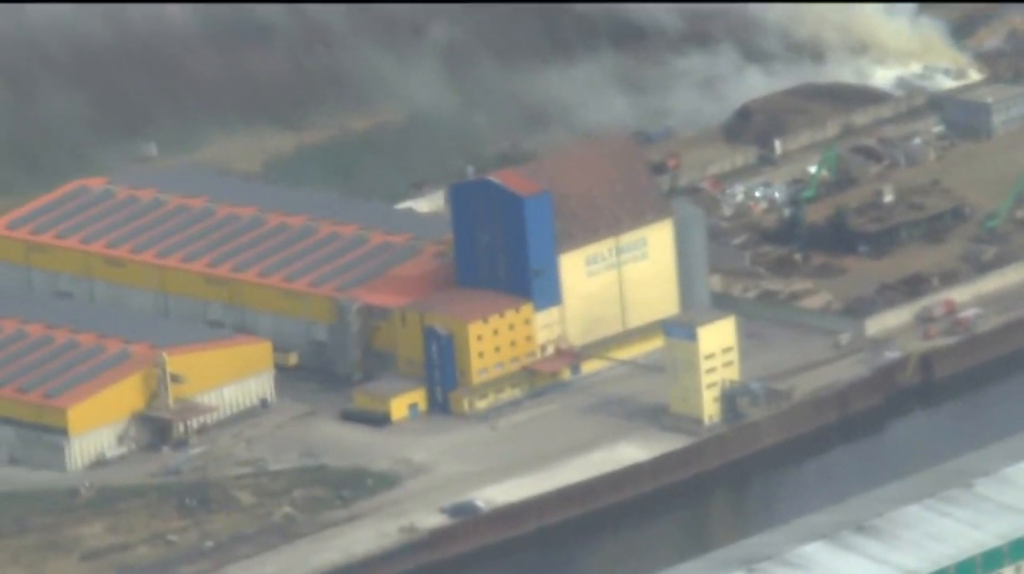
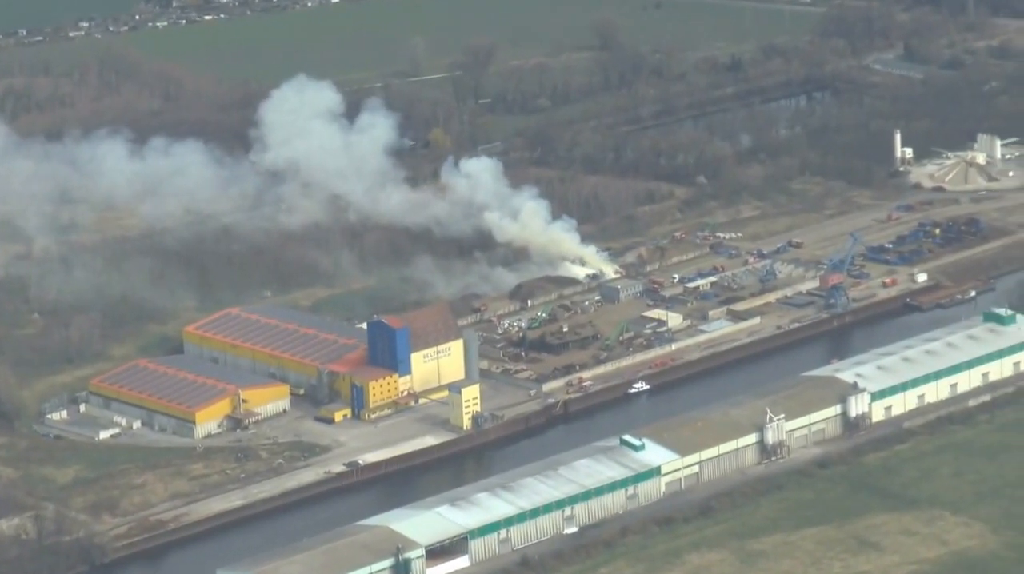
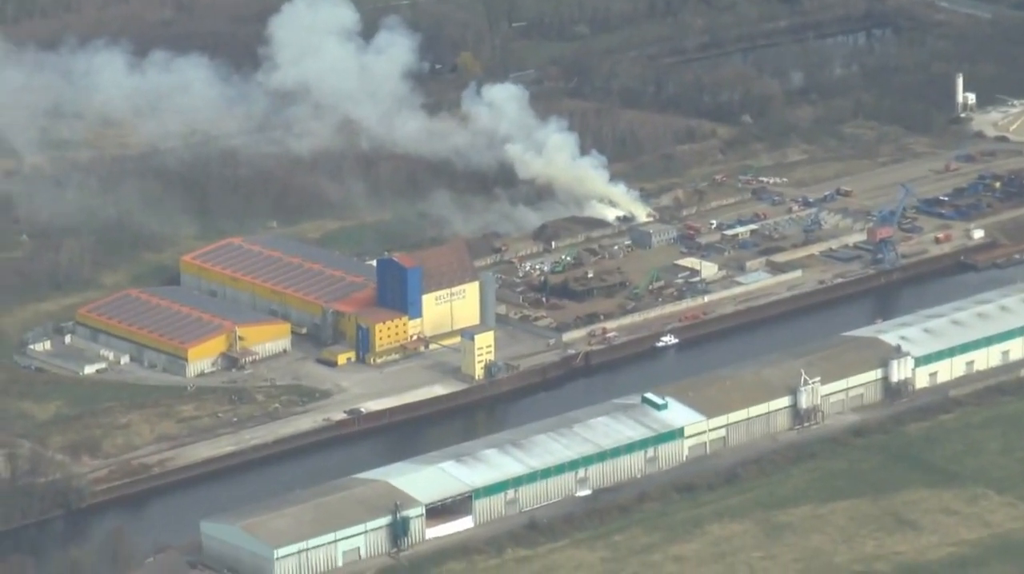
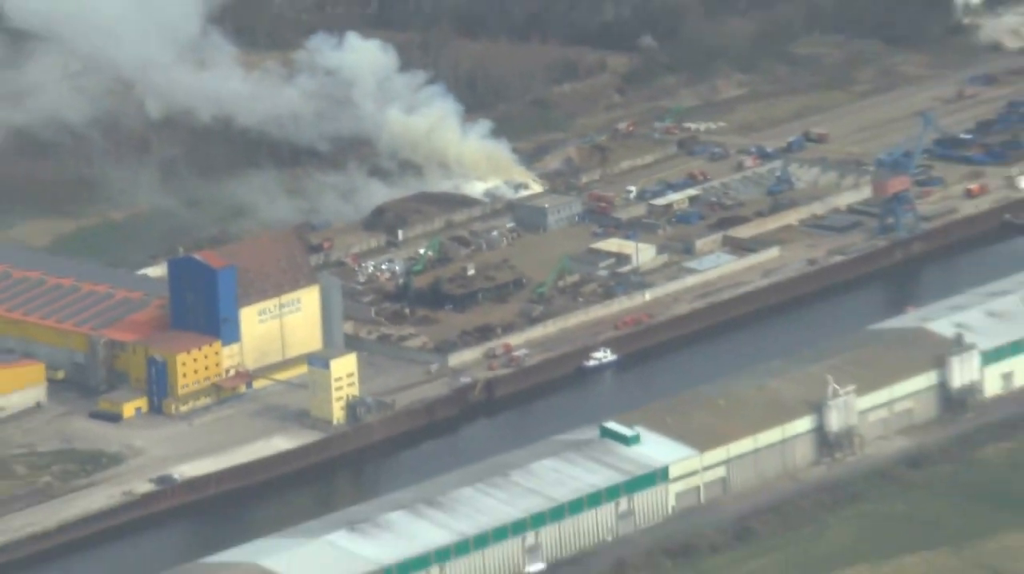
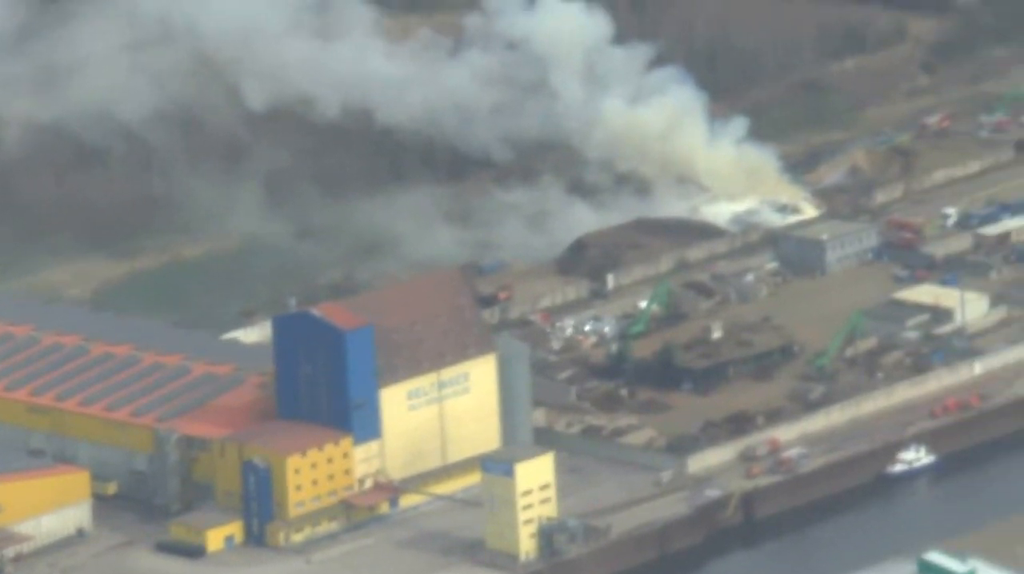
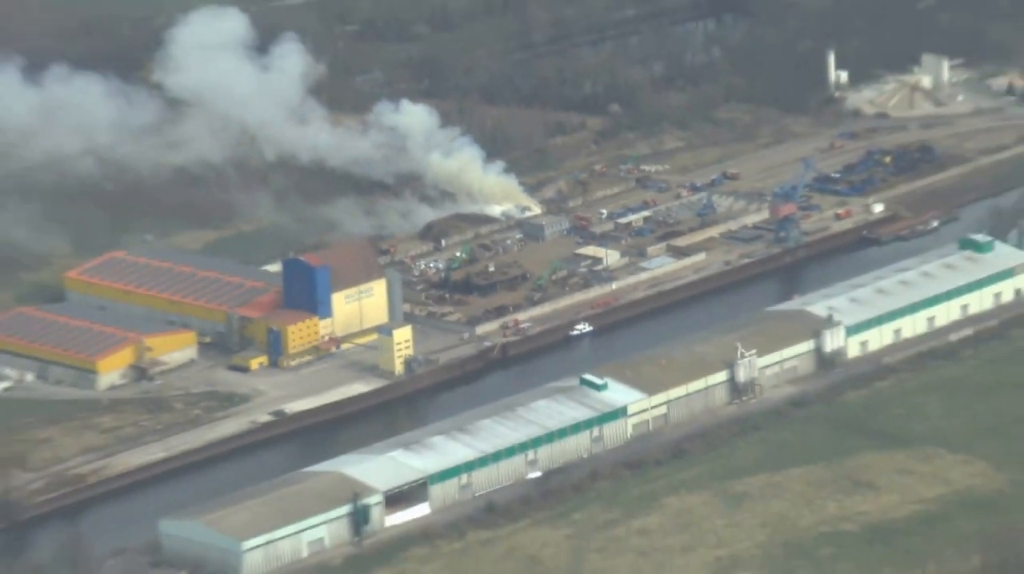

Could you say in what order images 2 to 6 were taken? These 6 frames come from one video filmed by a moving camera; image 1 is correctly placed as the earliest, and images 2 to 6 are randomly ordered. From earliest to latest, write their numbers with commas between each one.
5, 4, 6, 2, 3
